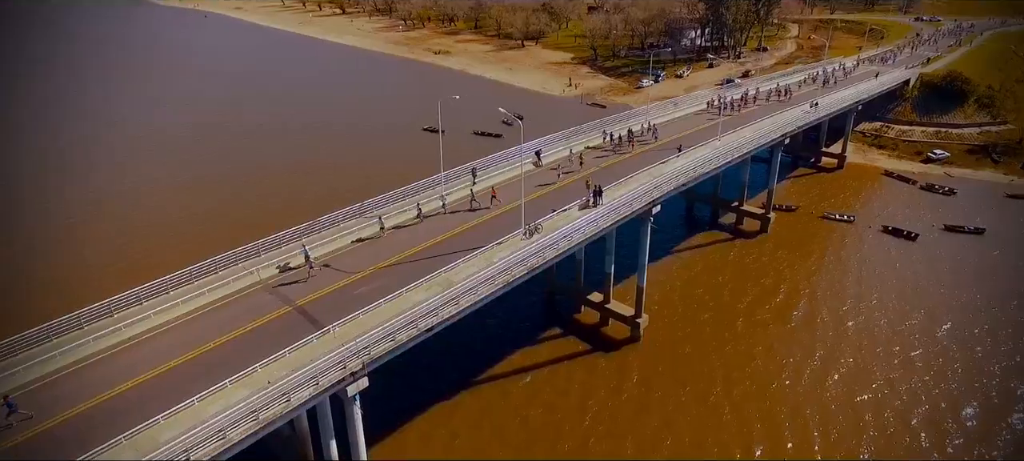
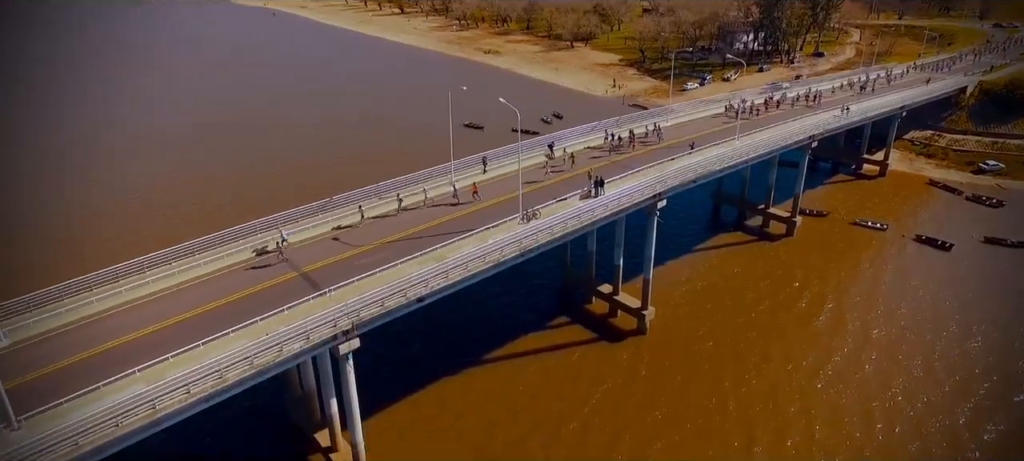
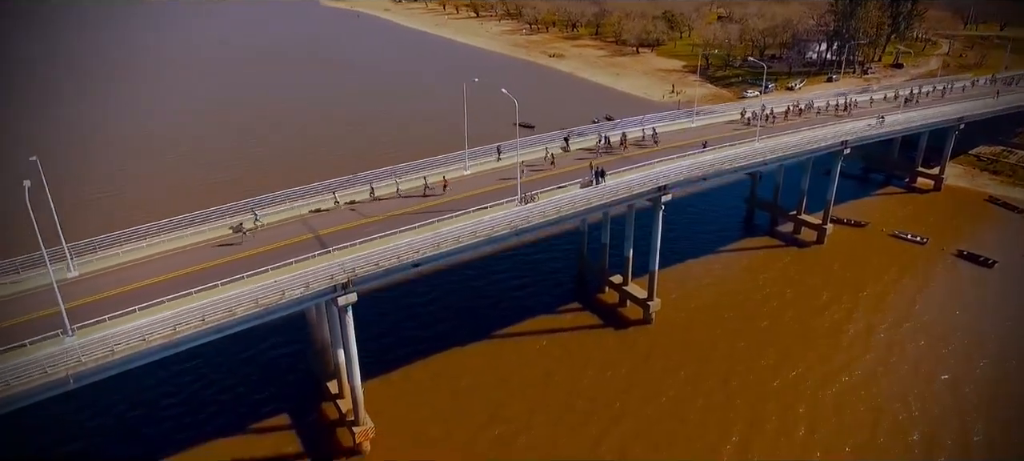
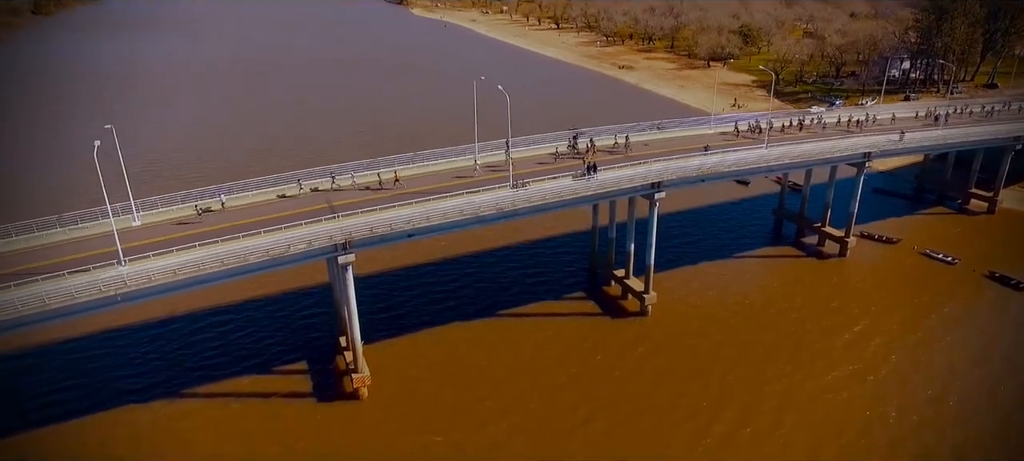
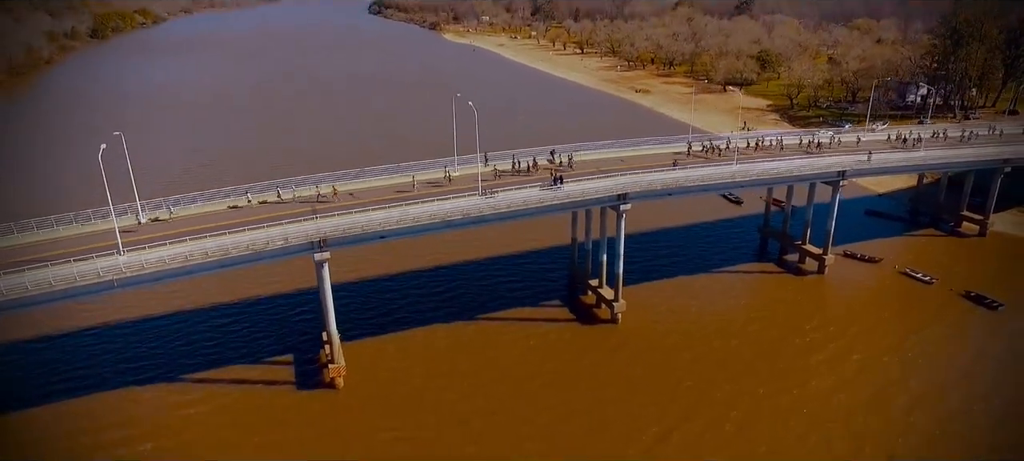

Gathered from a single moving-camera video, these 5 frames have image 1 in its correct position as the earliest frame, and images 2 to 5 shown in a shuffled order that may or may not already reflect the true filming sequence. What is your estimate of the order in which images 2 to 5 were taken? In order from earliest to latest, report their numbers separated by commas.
2, 3, 4, 5
